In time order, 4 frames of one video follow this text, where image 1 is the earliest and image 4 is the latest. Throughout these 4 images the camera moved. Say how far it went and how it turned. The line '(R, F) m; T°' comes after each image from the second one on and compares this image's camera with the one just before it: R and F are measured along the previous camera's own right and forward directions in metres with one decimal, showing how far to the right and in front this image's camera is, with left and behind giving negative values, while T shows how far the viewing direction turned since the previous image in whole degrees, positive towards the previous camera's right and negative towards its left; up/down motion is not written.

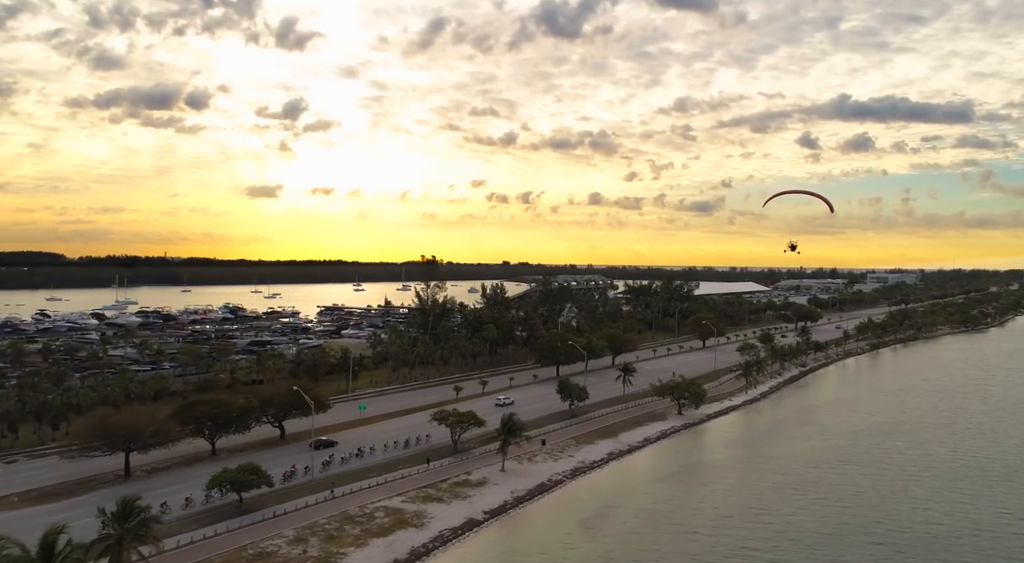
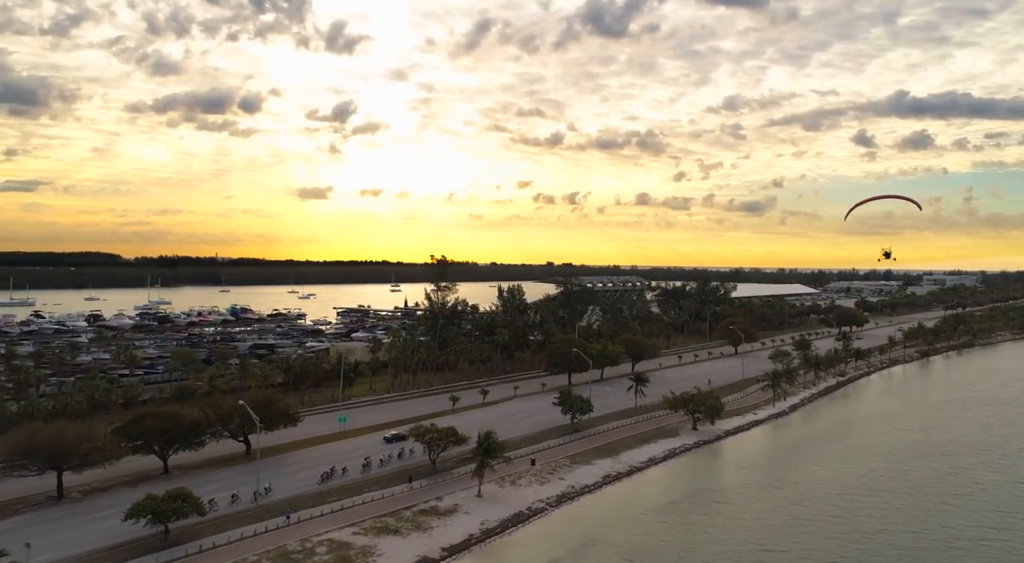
(+3.6, +4.3) m; -4°
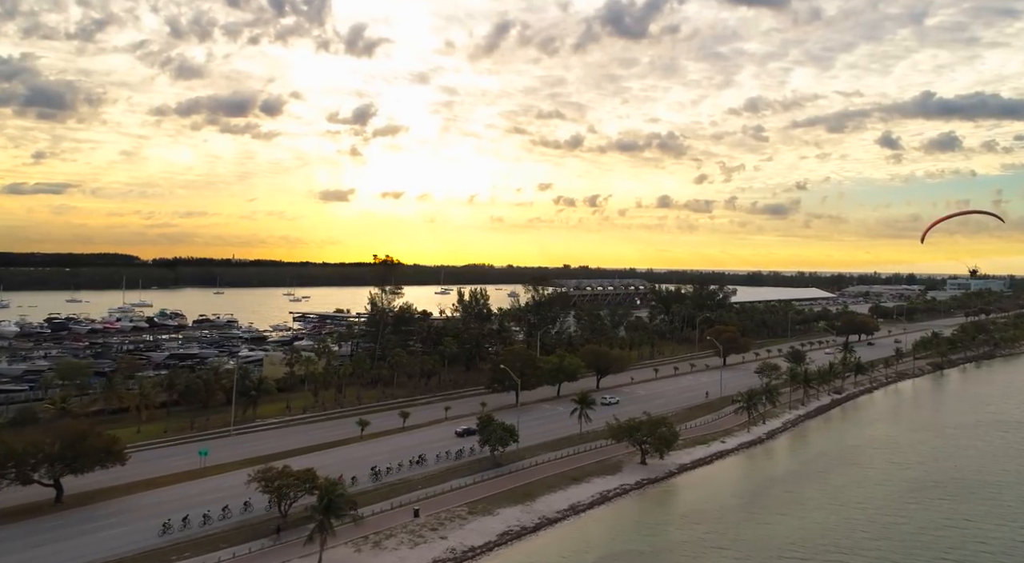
(+7.3, +8.4) m; -2°
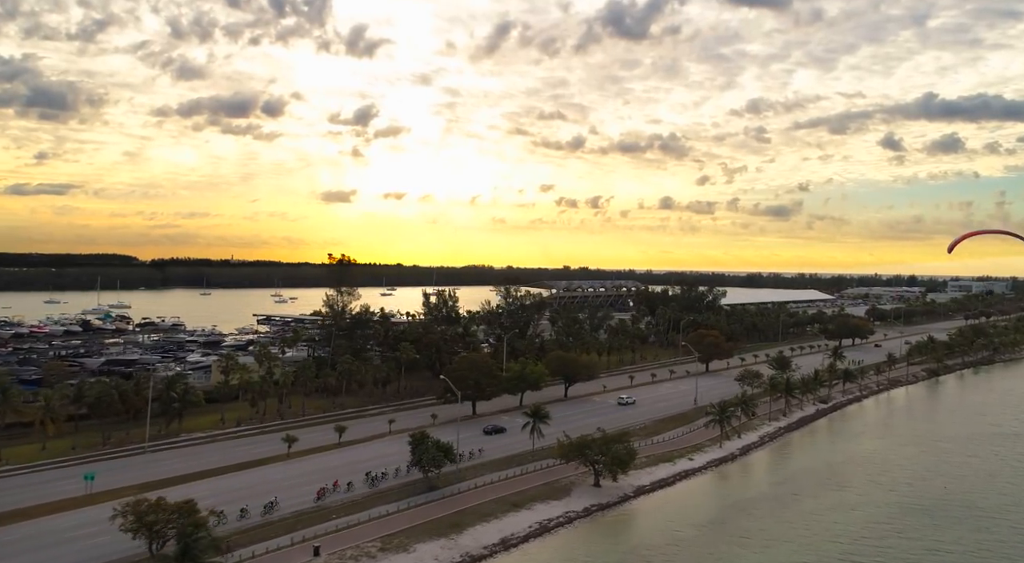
(+3.9, +4.5) m; 0°
